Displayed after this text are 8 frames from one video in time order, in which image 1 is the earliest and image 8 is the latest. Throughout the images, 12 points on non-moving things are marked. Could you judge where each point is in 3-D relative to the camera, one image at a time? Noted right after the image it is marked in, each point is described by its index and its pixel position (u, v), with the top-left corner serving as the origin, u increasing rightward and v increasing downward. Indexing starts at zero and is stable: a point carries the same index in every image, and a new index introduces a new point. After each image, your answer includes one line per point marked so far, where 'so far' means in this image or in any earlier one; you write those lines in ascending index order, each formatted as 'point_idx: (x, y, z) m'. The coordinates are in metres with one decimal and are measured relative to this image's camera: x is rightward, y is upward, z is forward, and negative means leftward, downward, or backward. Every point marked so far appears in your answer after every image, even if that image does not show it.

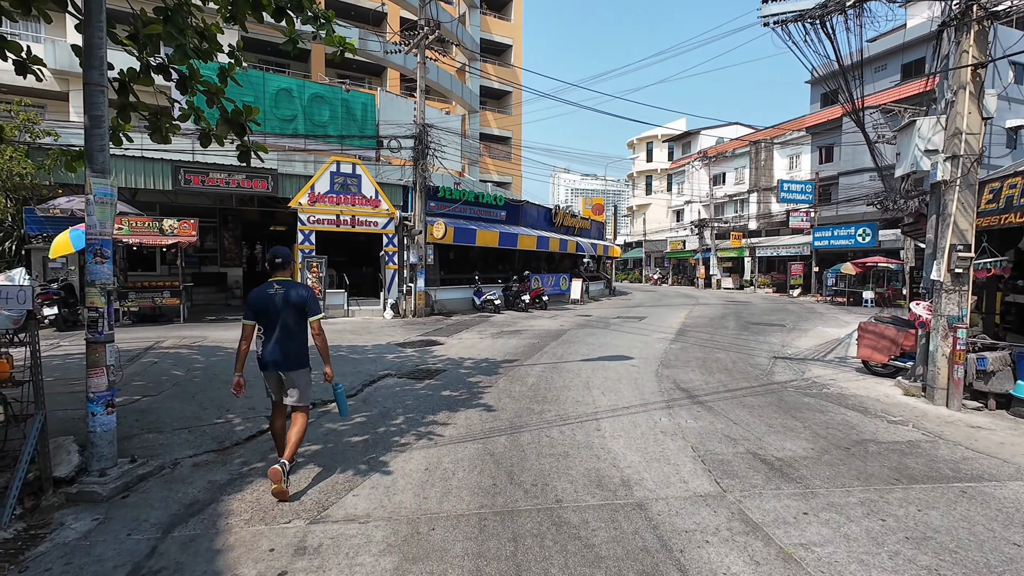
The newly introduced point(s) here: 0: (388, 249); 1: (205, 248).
0: (-4.1, +1.3, +16.1) m
1: (-11.4, +1.5, +18.1) m
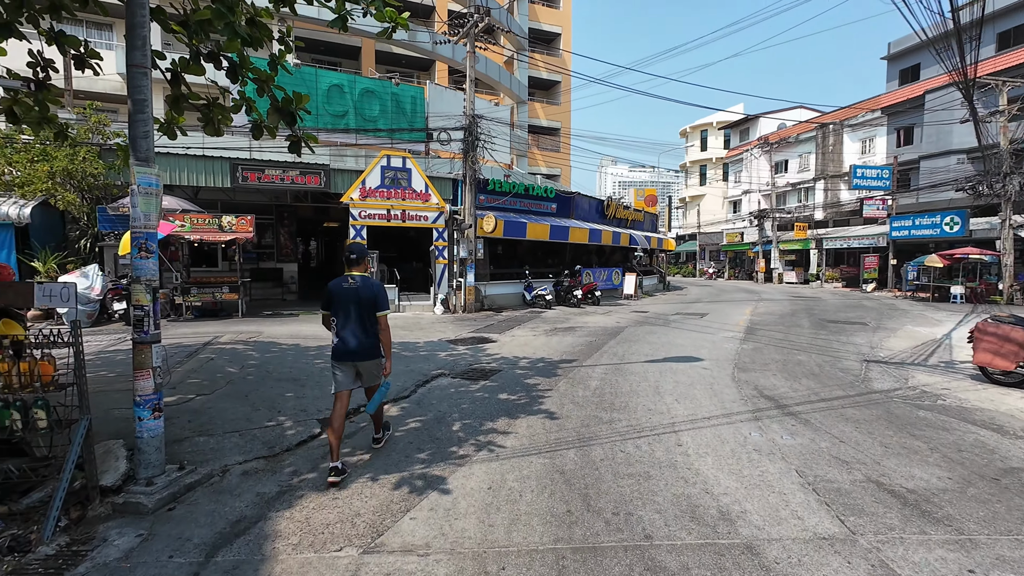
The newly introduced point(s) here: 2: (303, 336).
0: (-2.4, +1.4, +15.9) m
1: (-9.5, +1.7, +18.5) m
2: (-4.3, -1.0, +10.0) m
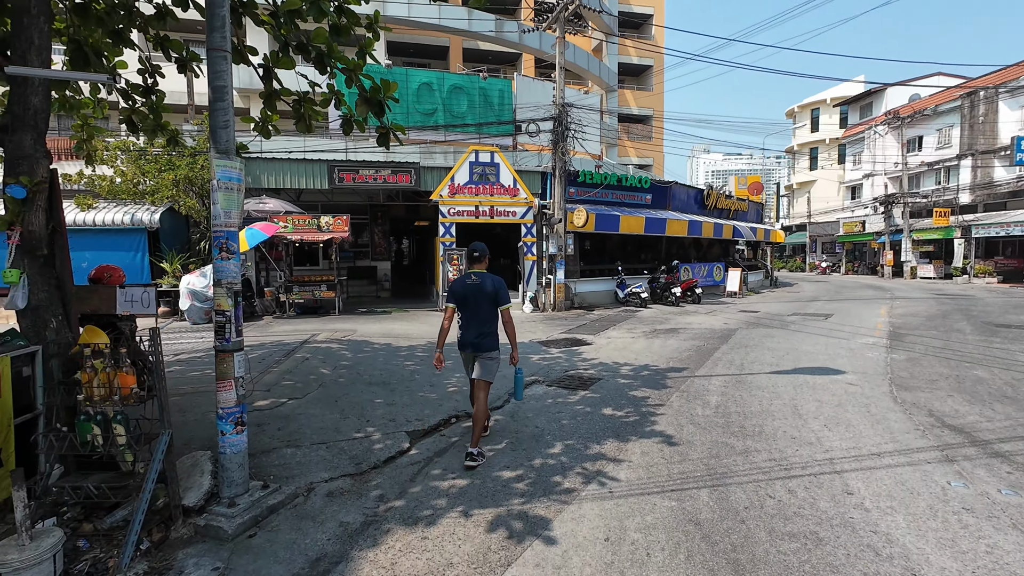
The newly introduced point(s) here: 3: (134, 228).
0: (+0.5, +1.5, +15.4) m
1: (-6.0, +1.8, +19.2) m
2: (-2.4, -1.0, +10.0) m
3: (-9.5, +1.5, +12.2) m
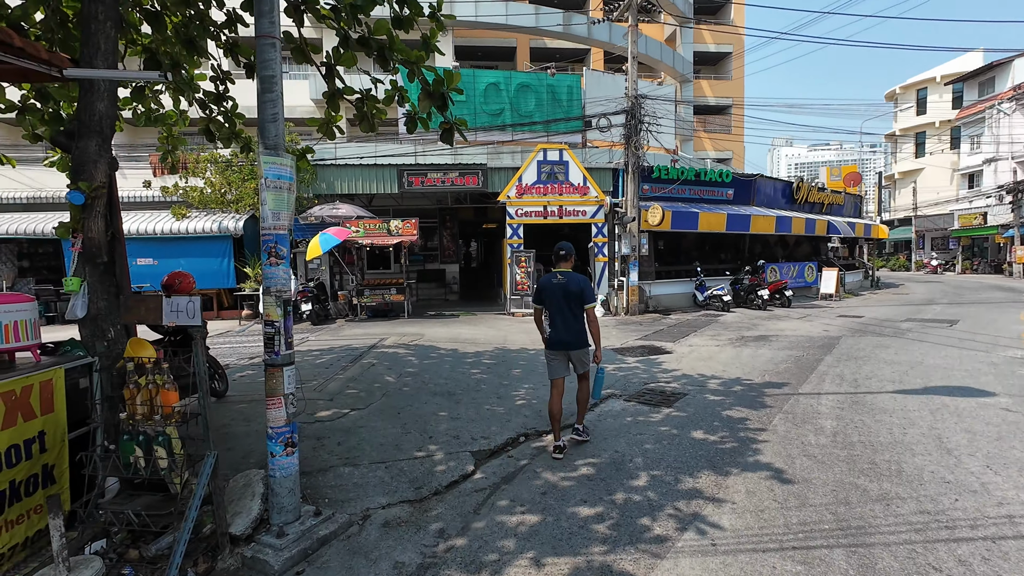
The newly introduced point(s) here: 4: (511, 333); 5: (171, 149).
0: (+2.6, +1.4, +14.7) m
1: (-3.3, +1.6, +19.4) m
2: (-1.0, -1.0, +9.7) m
3: (-7.8, +1.4, +12.9) m
4: (0.0, -1.0, +10.8) m
5: (-4.9, +2.0, +7.0) m
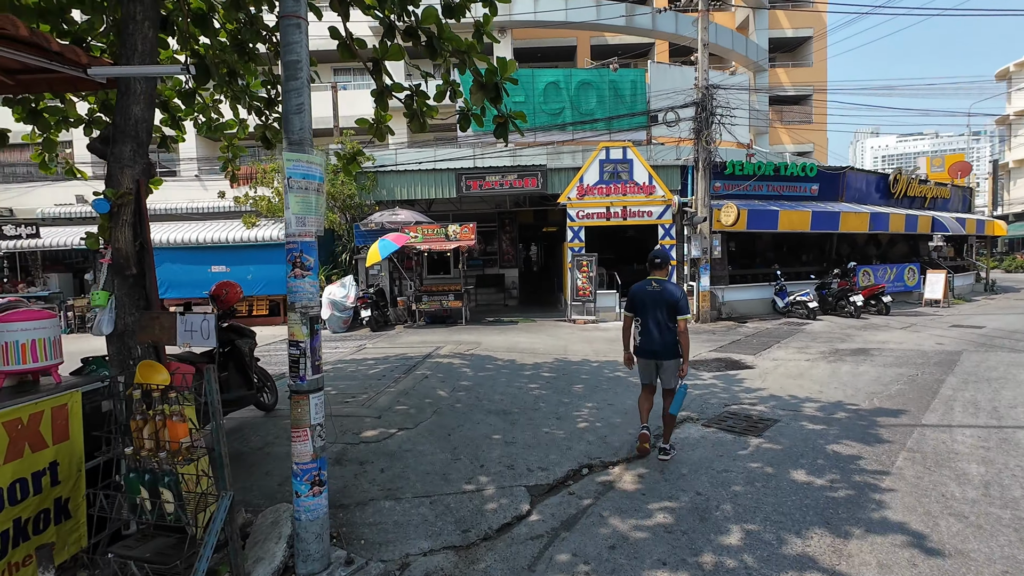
0: (+4.3, +1.3, +13.8) m
1: (-0.9, +1.4, +19.1) m
2: (+0.1, -1.2, +9.2) m
3: (-6.2, +1.2, +13.3) m
4: (+1.3, -1.1, +10.2) m
5: (-4.1, +1.9, +7.1) m
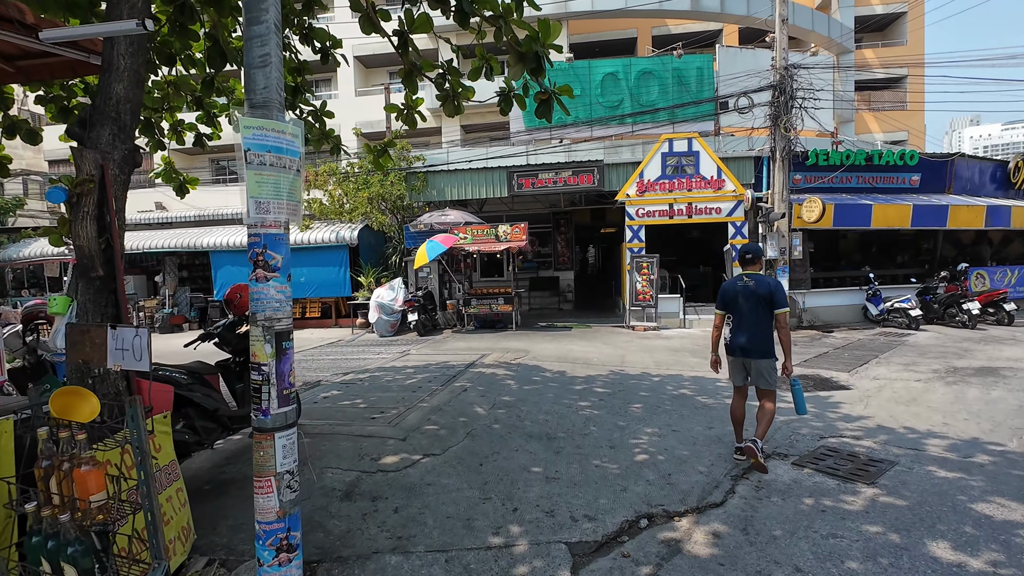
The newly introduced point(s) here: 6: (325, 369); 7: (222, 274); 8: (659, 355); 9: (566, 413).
0: (+5.7, +1.2, +12.5) m
1: (+1.1, +1.3, +18.4) m
2: (+1.0, -1.2, +8.4) m
3: (-4.7, +1.2, +13.2) m
4: (+2.3, -1.2, +9.3) m
5: (-3.4, +1.8, +6.8) m
6: (-3.0, -1.3, +7.9) m
7: (-8.3, +0.4, +13.8) m
8: (+2.7, -1.2, +9.0) m
9: (+0.6, -1.4, +5.4) m
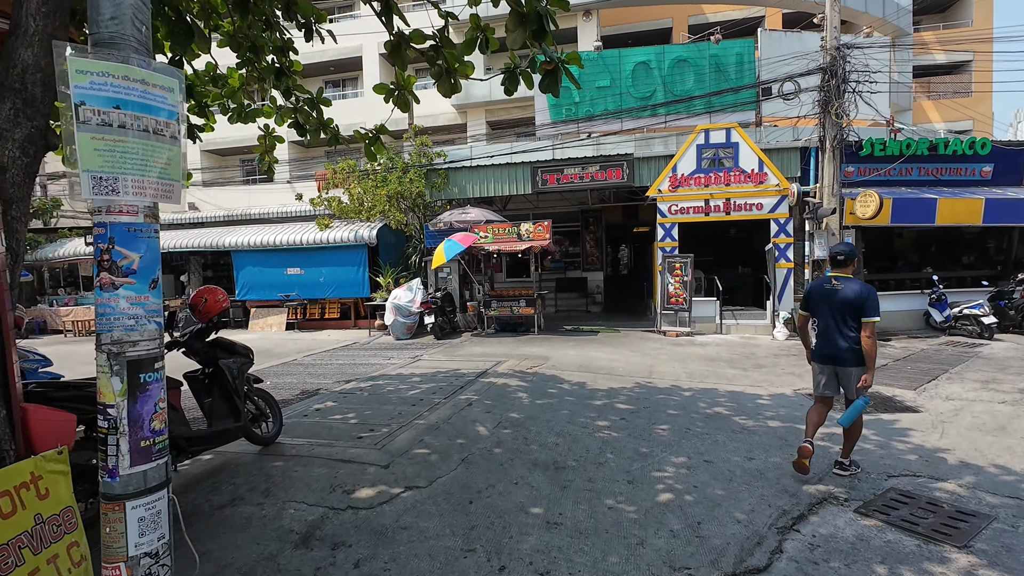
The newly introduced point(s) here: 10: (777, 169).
0: (+6.3, +1.1, +11.5) m
1: (+2.1, +1.3, +17.7) m
2: (+1.3, -1.3, +7.7) m
3: (-4.1, +1.2, +12.9) m
4: (+2.6, -1.3, +8.5) m
5: (-3.2, +1.8, +6.4) m
6: (-2.8, -1.3, +7.5) m
7: (-7.6, +0.4, +13.7) m
8: (+3.0, -1.3, +8.1) m
9: (+0.7, -1.4, +4.7) m
10: (+6.4, +2.9, +11.7) m
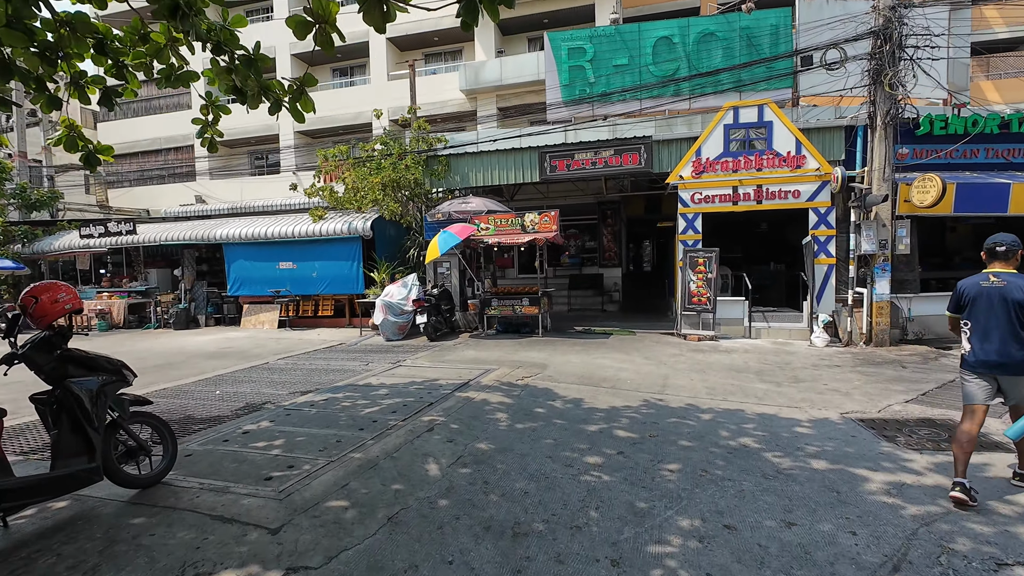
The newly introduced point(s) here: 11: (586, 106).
0: (+6.3, +1.1, +10.0) m
1: (+2.5, +1.4, +16.5) m
2: (+1.1, -1.2, +6.6) m
3: (-4.0, +1.3, +12.0) m
4: (+2.5, -1.2, +7.3) m
5: (-3.4, +1.9, +5.5) m
6: (-3.0, -1.3, +6.5) m
7: (-7.4, +0.5, +13.0) m
8: (+2.9, -1.3, +6.9) m
9: (+0.4, -1.4, +3.6) m
10: (+6.4, +2.9, +10.3) m
11: (+2.0, +5.0, +13.3) m
